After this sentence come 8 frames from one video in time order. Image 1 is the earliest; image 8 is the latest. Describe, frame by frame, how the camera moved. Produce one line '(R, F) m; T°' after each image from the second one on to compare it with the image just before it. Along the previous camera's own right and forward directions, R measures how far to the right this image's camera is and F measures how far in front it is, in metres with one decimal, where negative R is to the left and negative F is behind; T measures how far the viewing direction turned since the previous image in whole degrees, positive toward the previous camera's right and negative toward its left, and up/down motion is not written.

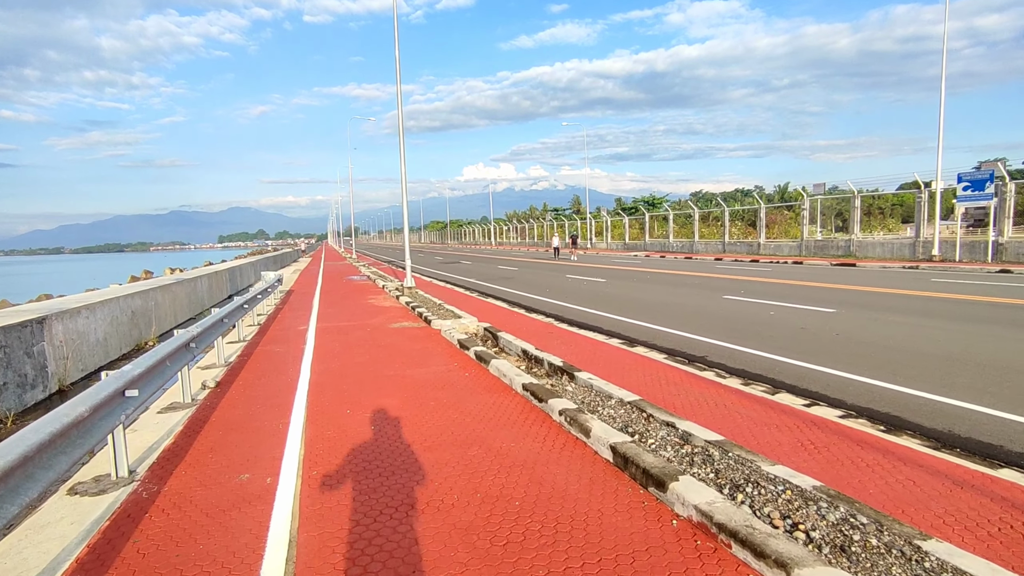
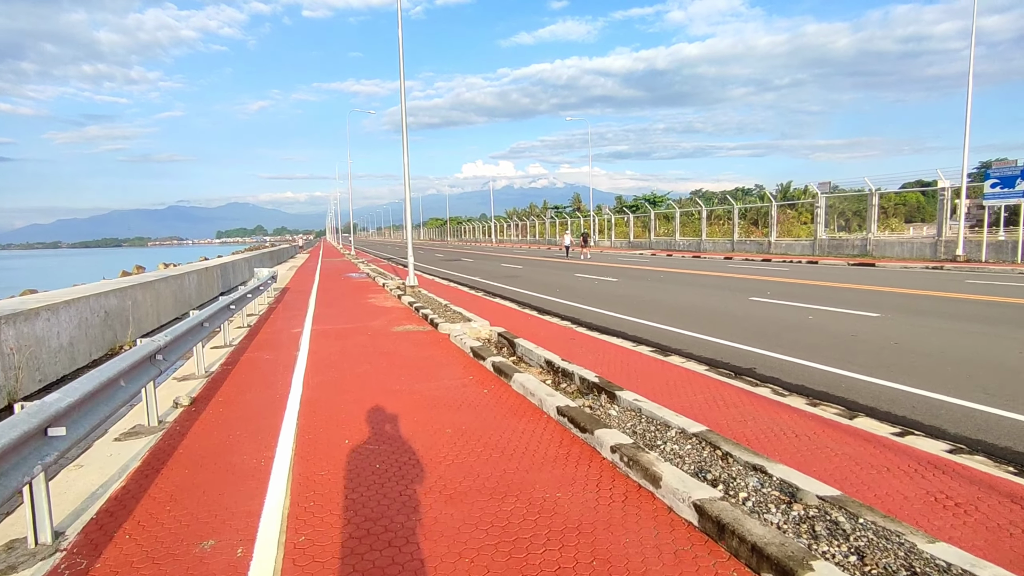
(-0.3, +1.0) m; 0°
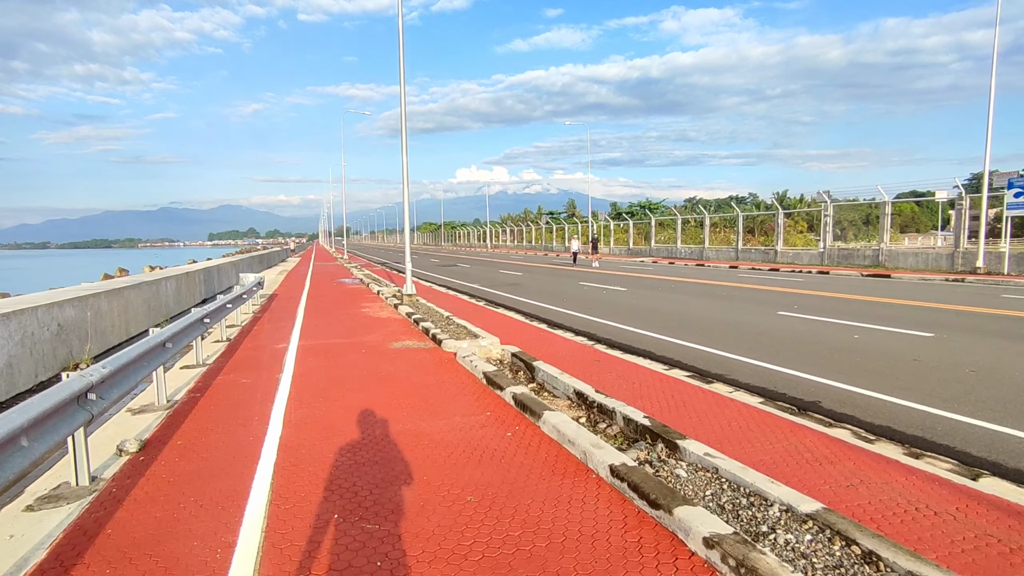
(-0.3, +1.1) m; +1°
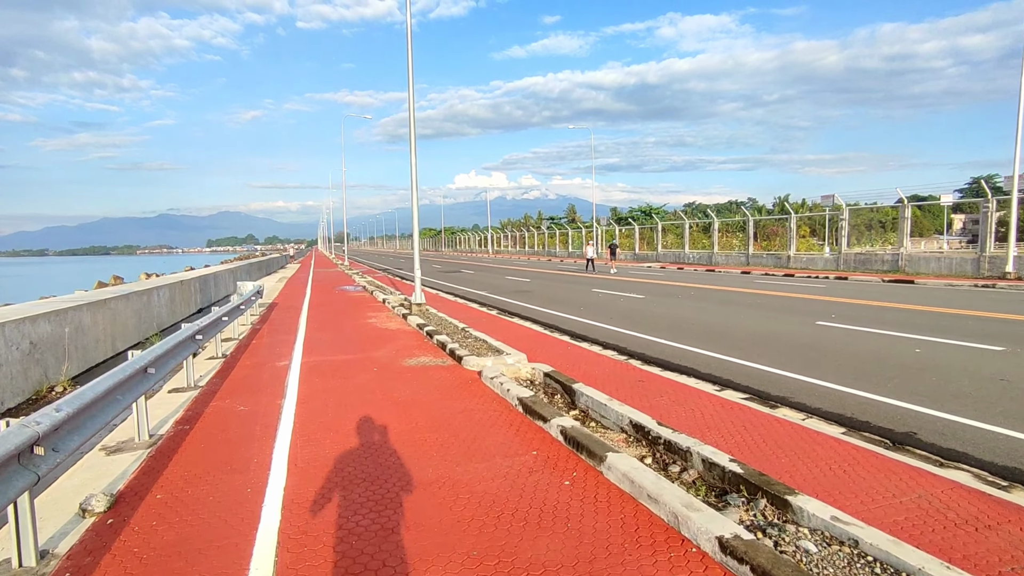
(-0.4, +0.9) m; 0°
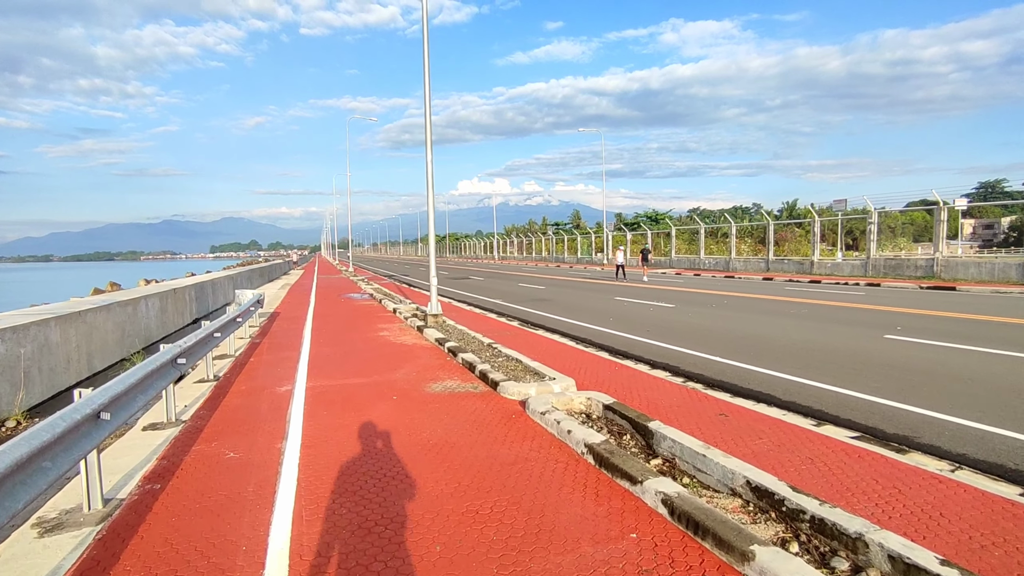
(-0.5, +1.3) m; 0°
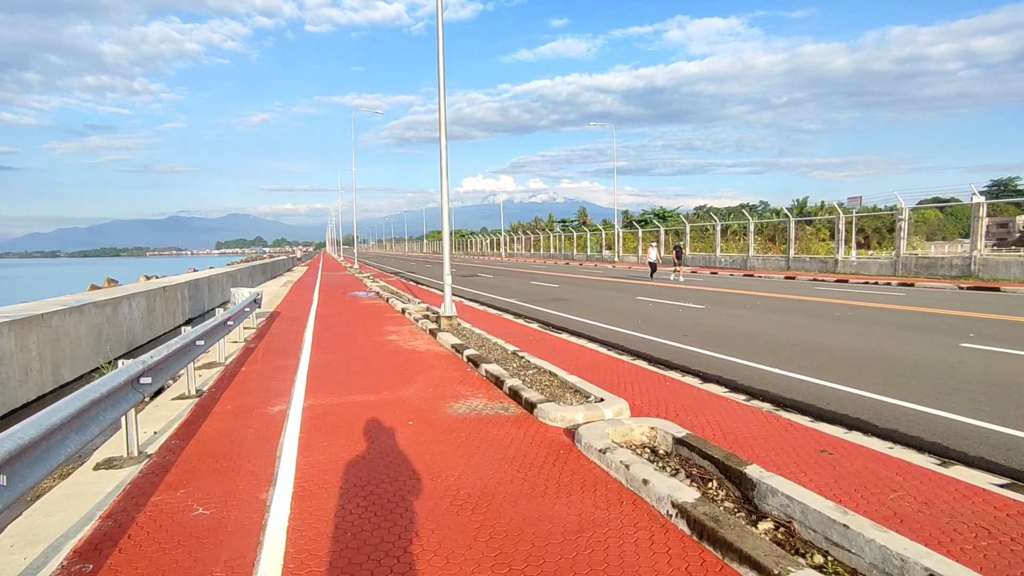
(-0.3, +1.2) m; 0°
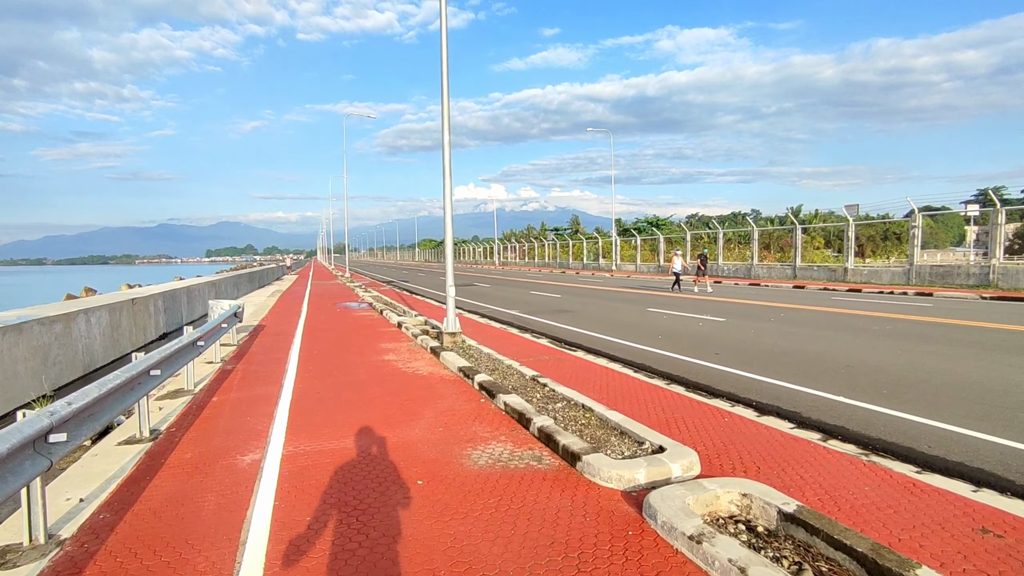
(-0.3, +1.2) m; +1°
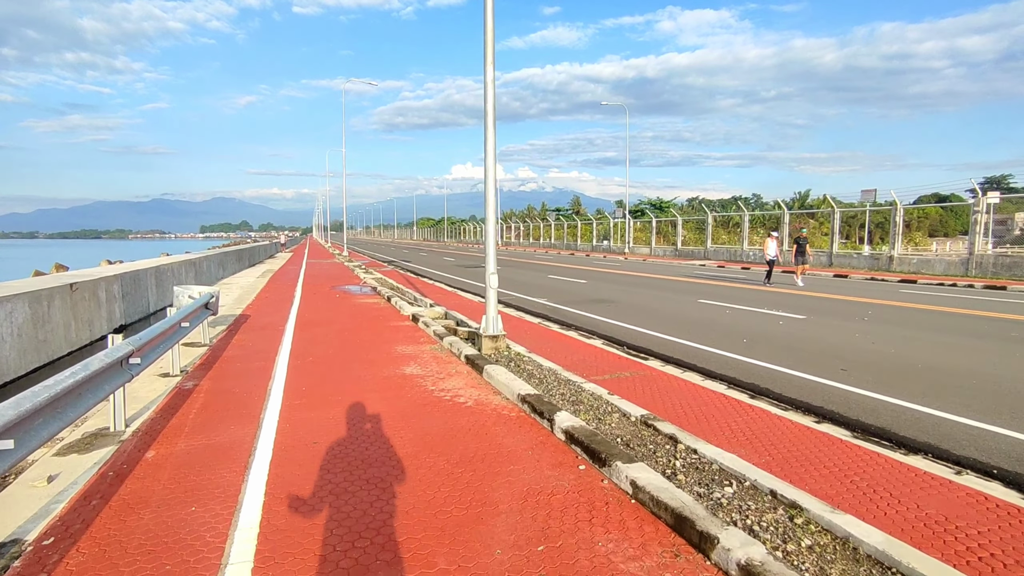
(-0.8, +2.6) m; 0°
